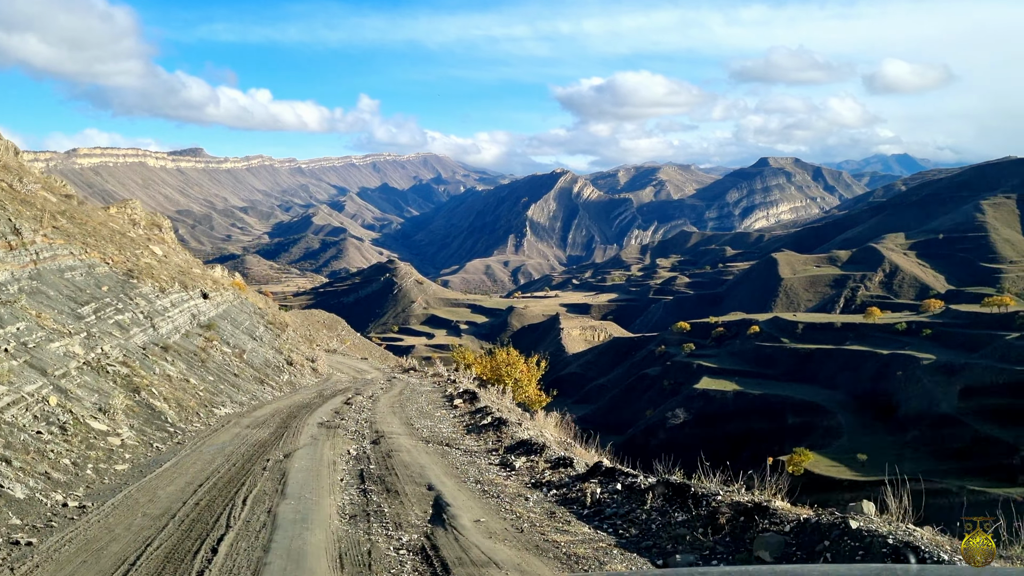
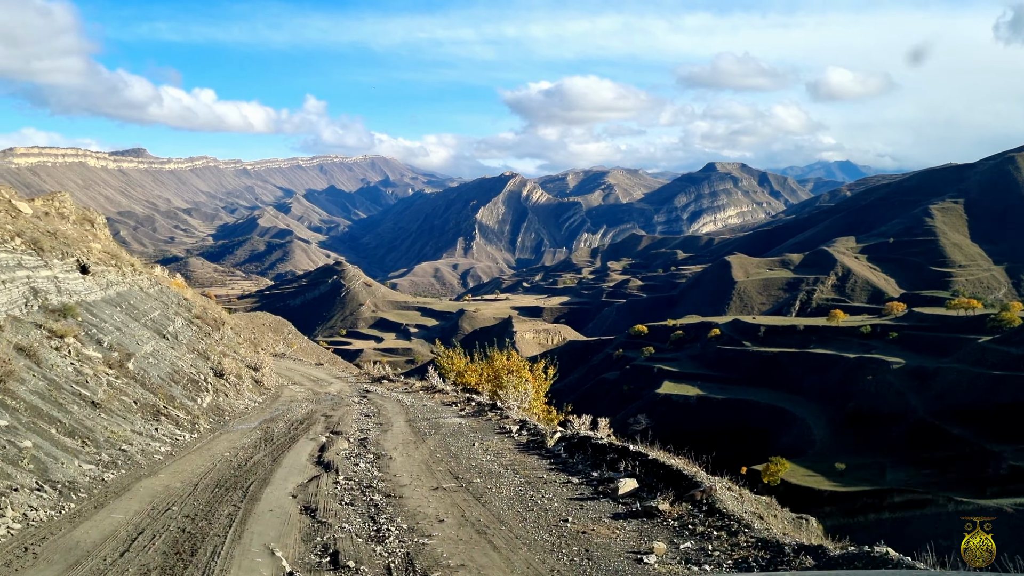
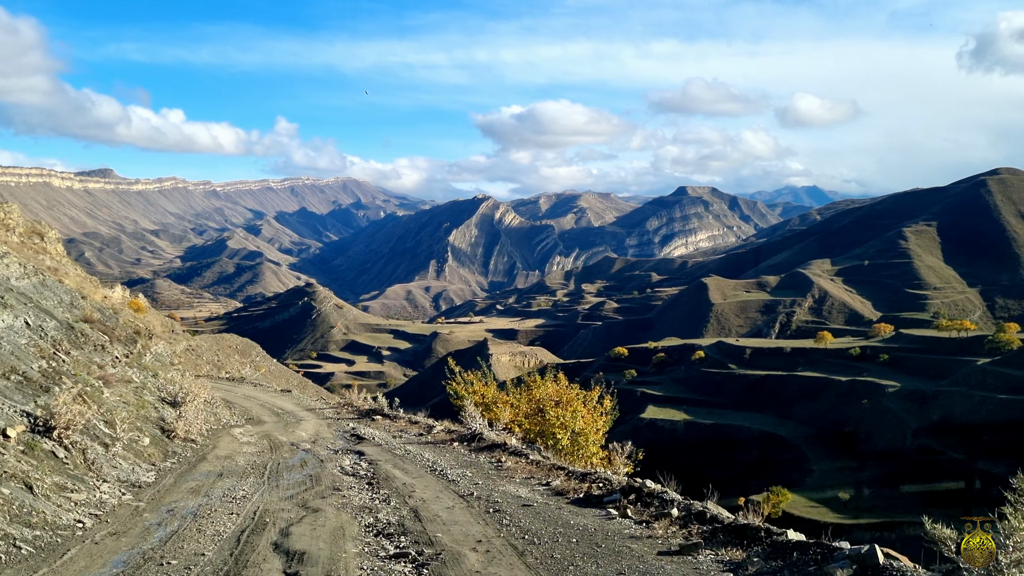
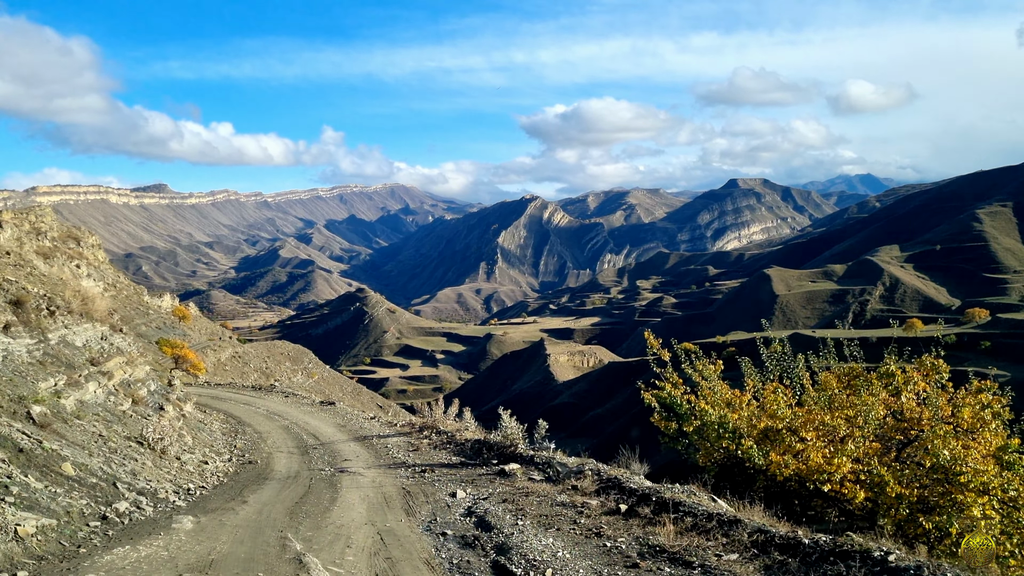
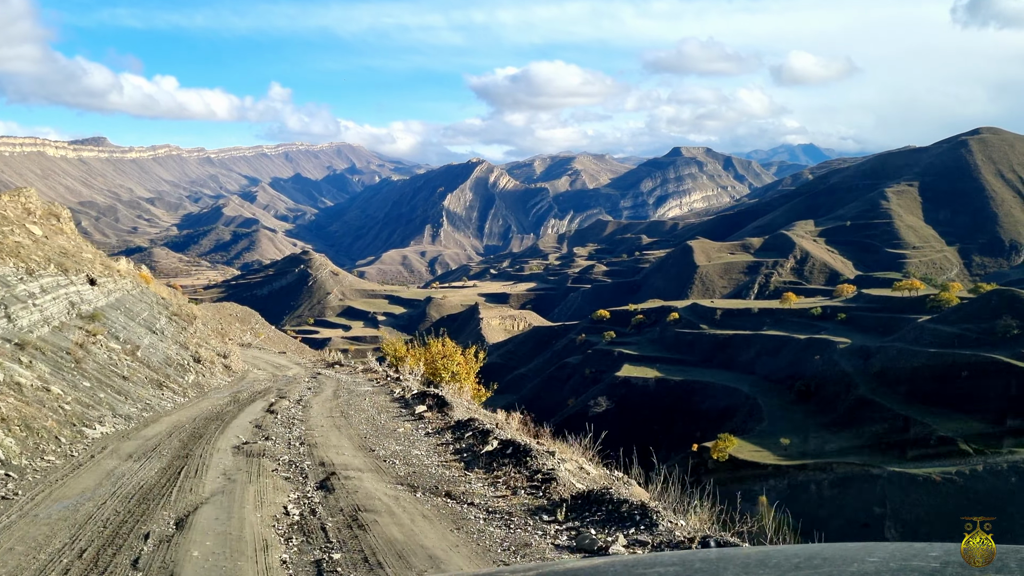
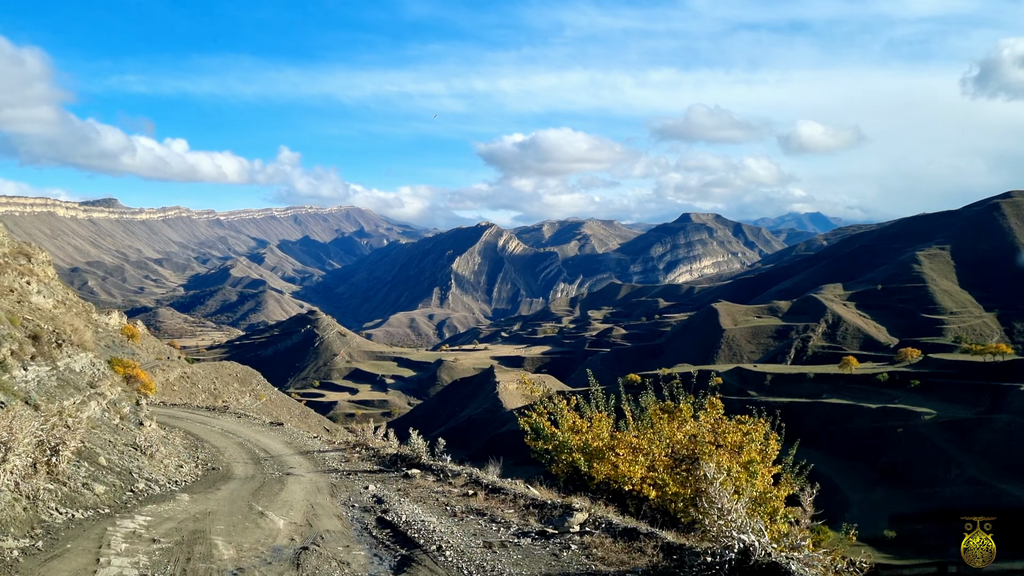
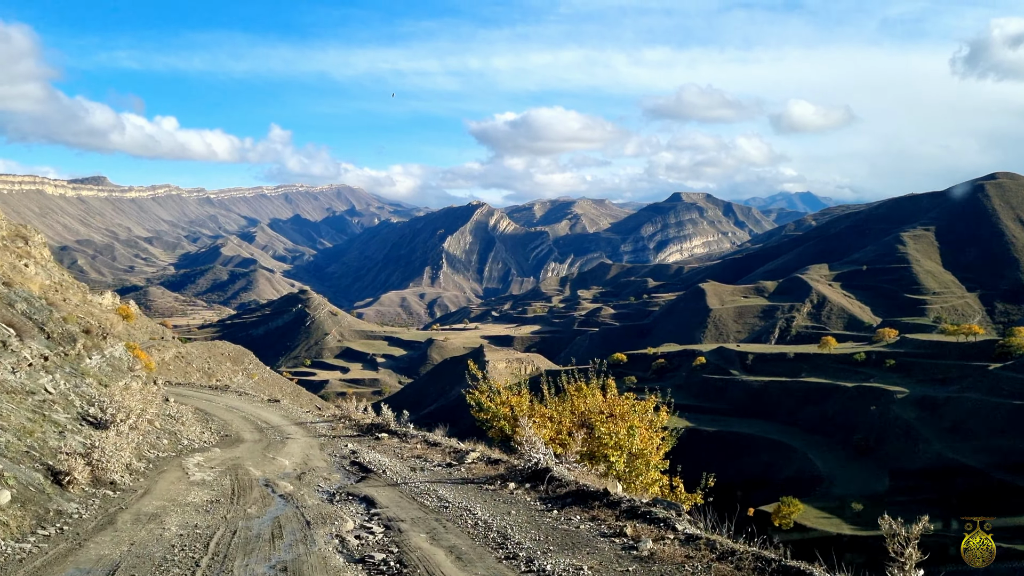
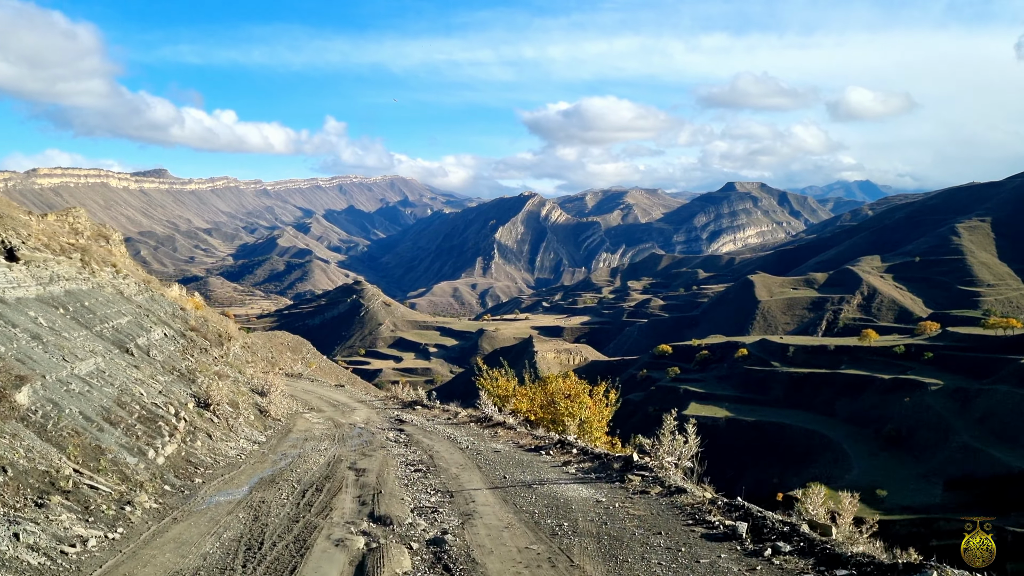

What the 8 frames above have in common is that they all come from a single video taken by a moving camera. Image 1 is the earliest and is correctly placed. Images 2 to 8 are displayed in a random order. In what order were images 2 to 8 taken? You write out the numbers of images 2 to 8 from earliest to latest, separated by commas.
5, 2, 8, 3, 7, 6, 4
